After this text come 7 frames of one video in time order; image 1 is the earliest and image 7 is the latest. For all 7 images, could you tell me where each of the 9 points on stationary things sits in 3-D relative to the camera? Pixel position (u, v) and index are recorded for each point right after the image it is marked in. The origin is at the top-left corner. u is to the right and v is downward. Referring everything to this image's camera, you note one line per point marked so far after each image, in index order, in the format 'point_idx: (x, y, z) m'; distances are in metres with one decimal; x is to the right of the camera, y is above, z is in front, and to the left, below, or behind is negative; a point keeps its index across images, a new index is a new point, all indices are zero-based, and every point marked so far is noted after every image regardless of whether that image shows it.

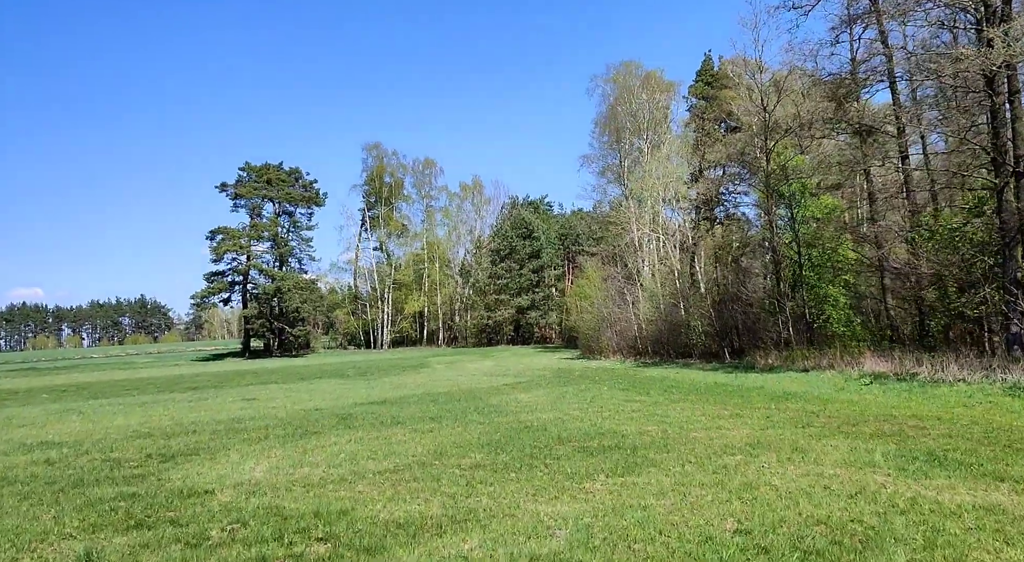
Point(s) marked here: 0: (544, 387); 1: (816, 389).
0: (+0.7, -2.5, +17.5) m
1: (+5.6, -2.0, +13.7) m
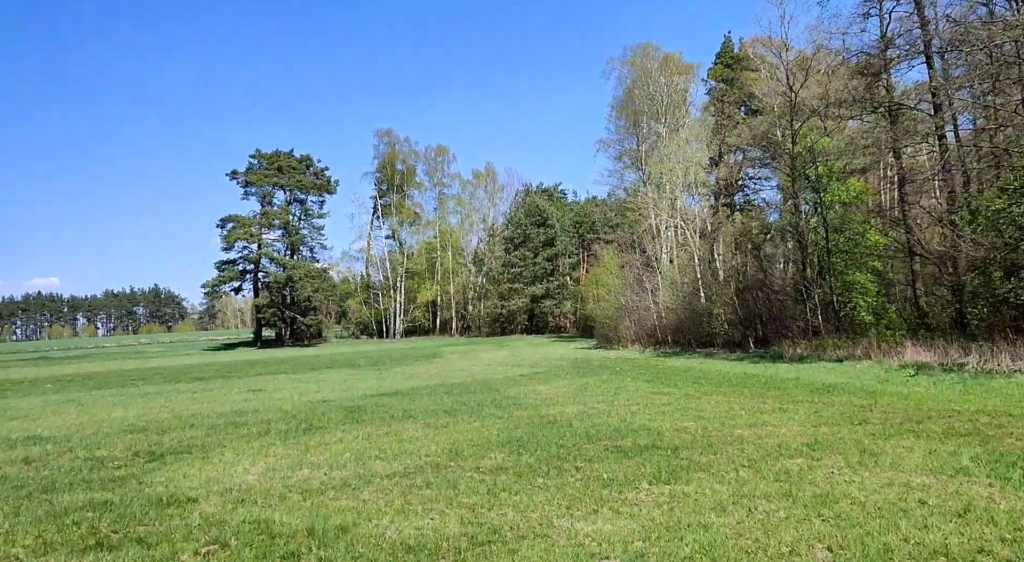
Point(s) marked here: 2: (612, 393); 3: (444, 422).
0: (+1.1, -2.2, +16.6) m
1: (+5.9, -1.7, +12.8) m
2: (+1.7, -1.9, +12.5) m
3: (-0.9, -1.8, +9.6) m
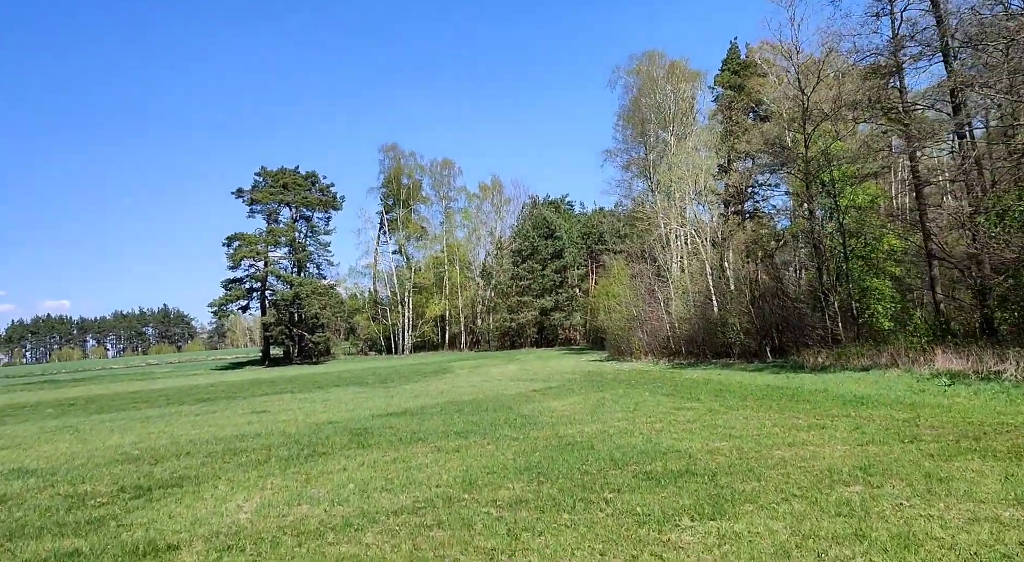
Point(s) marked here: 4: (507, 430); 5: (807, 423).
0: (+1.4, -2.4, +16.0) m
1: (+6.1, -1.8, +12.1) m
2: (+1.9, -2.0, +11.8) m
3: (-0.7, -2.0, +8.9) m
4: (0.0, -2.0, +10.1) m
5: (+3.4, -1.6, +8.6) m
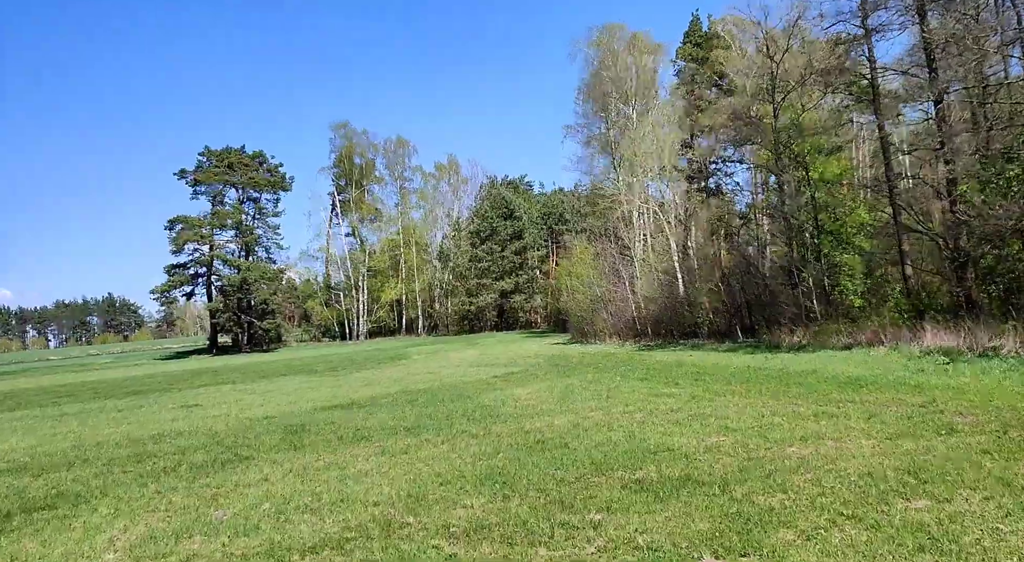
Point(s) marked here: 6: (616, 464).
0: (+0.6, -1.9, +14.8) m
1: (+5.5, -1.3, +11.1) m
2: (+1.3, -1.6, +10.6) m
3: (-1.1, -1.7, +7.6) m
4: (-0.5, -1.7, +8.8) m
5: (+3.0, -1.3, +7.5) m
6: (+0.8, -1.4, +5.7) m
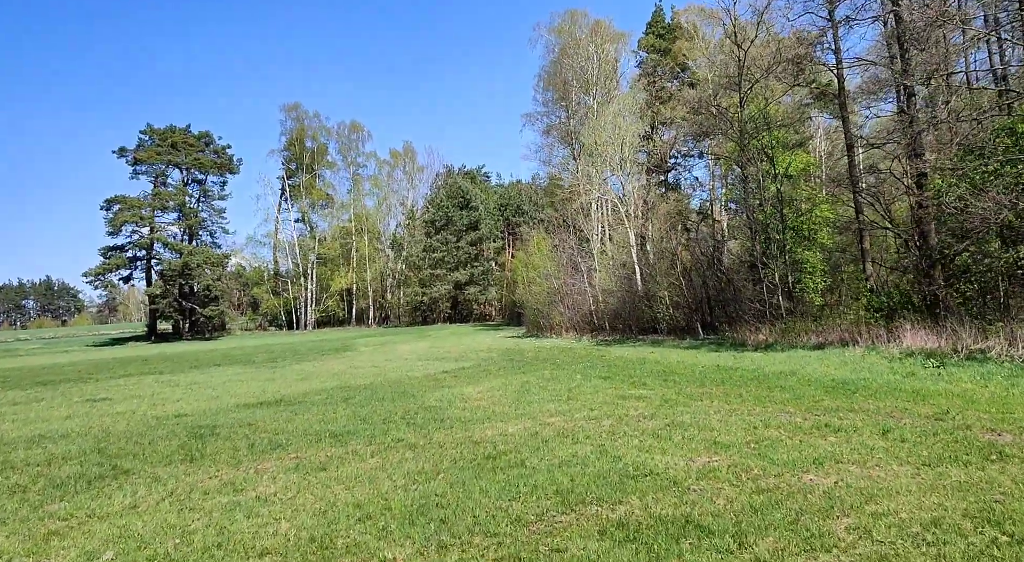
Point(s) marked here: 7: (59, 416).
0: (-0.3, -1.7, +13.5) m
1: (+4.8, -1.2, +10.1) m
2: (+0.7, -1.5, +9.4) m
3: (-1.6, -1.5, +6.2) m
4: (-1.1, -1.5, +7.5) m
5: (+2.5, -1.2, +6.3) m
6: (+0.4, -1.3, +4.4) m
7: (-6.6, -2.0, +10.9) m
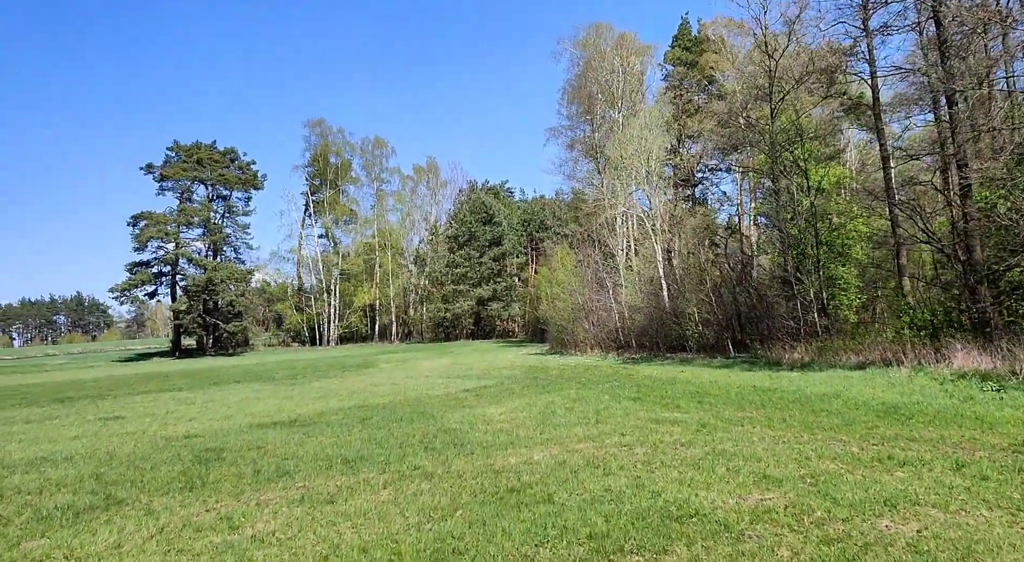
0: (+0.1, -2.0, +12.9) m
1: (+5.1, -1.4, +9.4) m
2: (+1.0, -1.6, +8.8) m
3: (-1.4, -1.6, +5.7) m
4: (-0.8, -1.6, +7.0) m
5: (+2.7, -1.3, +5.7) m
6: (+0.6, -1.3, +3.8) m
7: (-6.3, -2.2, +10.5) m
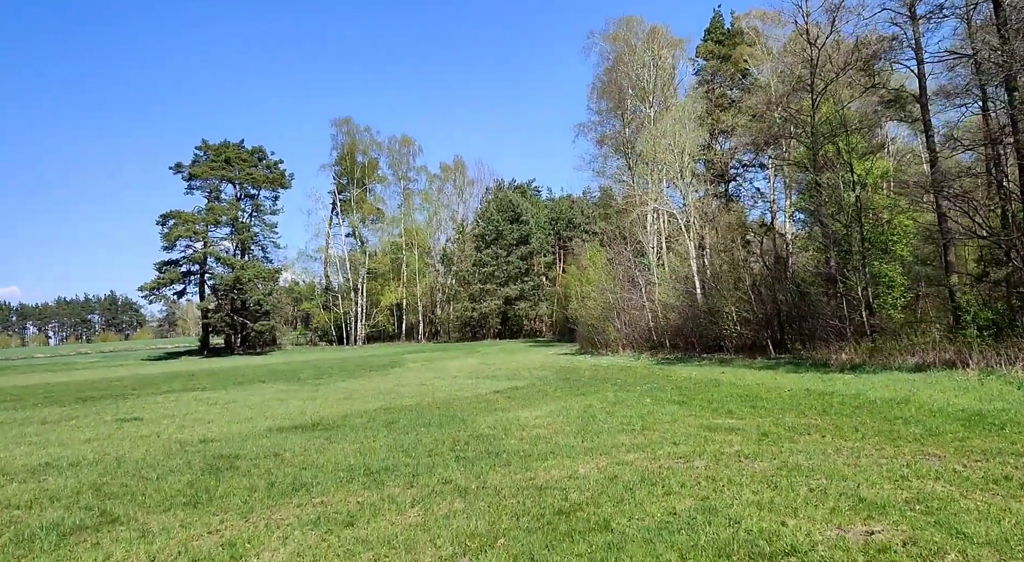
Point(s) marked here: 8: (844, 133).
0: (+0.7, -1.9, +12.1) m
1: (+5.6, -1.4, +8.4) m
2: (+1.4, -1.6, +8.0) m
3: (-1.1, -1.5, +5.0) m
4: (-0.5, -1.6, +6.2) m
5: (+3.0, -1.2, +4.9) m
6: (+0.8, -1.3, +3.1) m
7: (-5.8, -2.1, +10.0) m
8: (+8.9, +4.0, +19.8) m
